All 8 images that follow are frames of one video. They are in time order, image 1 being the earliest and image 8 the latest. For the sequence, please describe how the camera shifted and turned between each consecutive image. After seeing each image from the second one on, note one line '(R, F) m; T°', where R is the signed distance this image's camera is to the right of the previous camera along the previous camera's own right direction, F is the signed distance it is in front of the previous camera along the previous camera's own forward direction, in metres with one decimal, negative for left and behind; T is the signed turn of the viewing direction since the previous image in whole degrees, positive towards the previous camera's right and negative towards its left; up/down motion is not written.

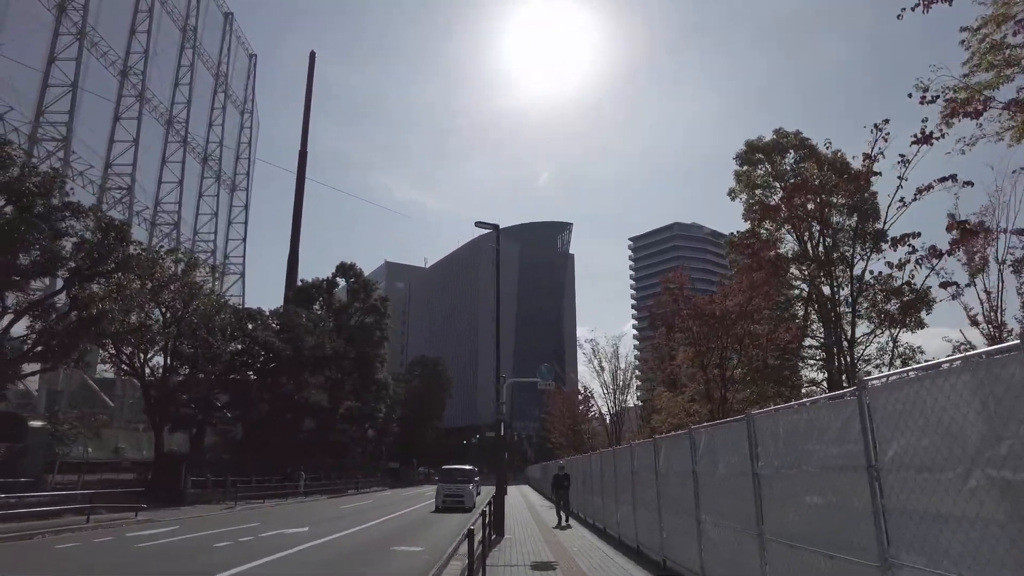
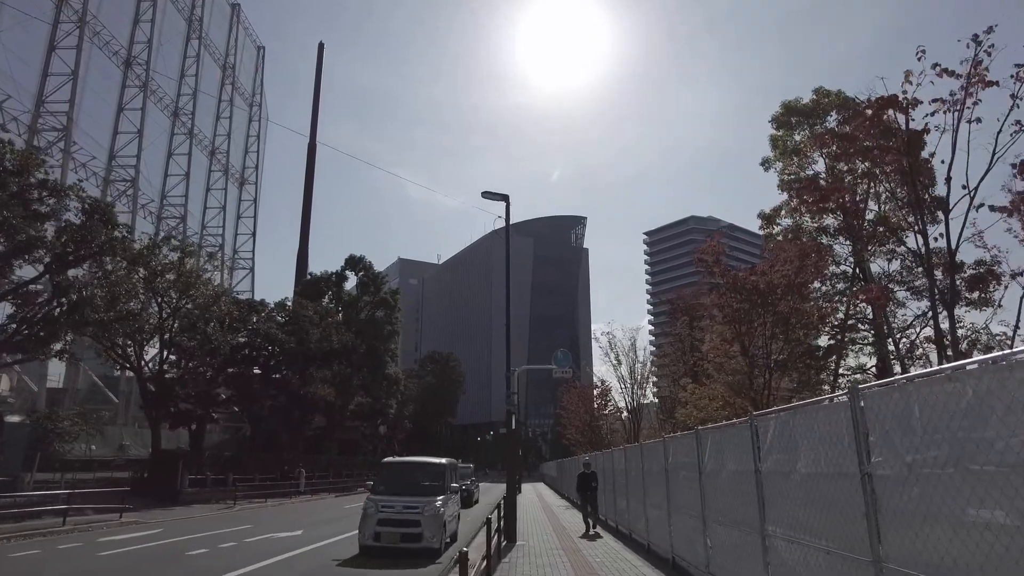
(0.0, +1.5) m; -1°
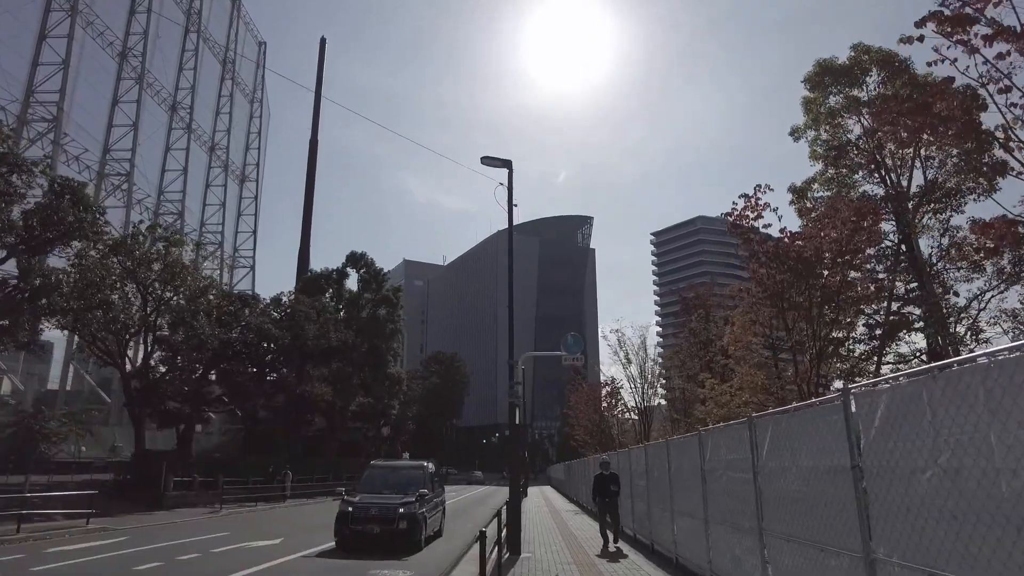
(0.0, +1.6) m; -1°
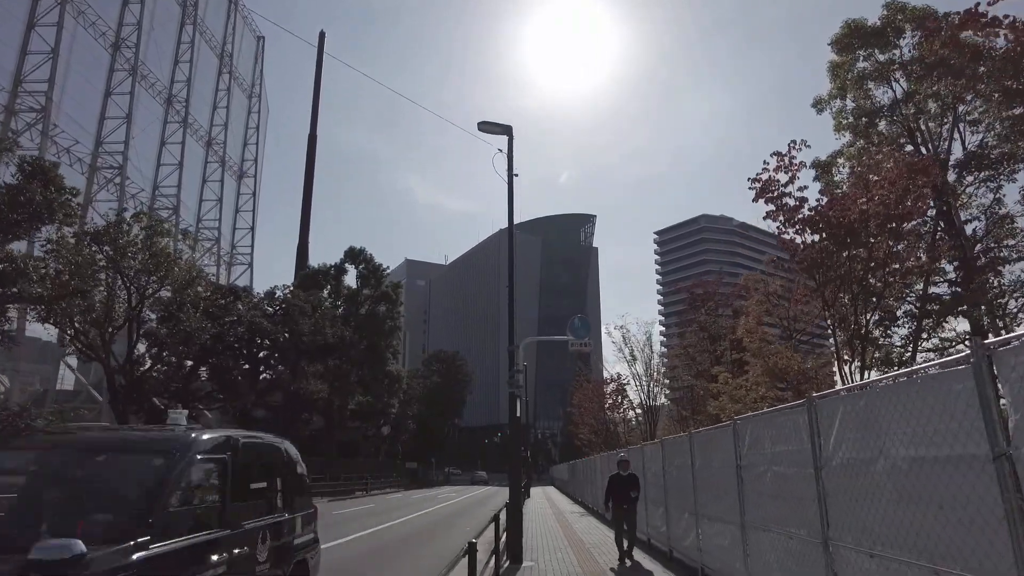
(0.0, +1.2) m; 0°
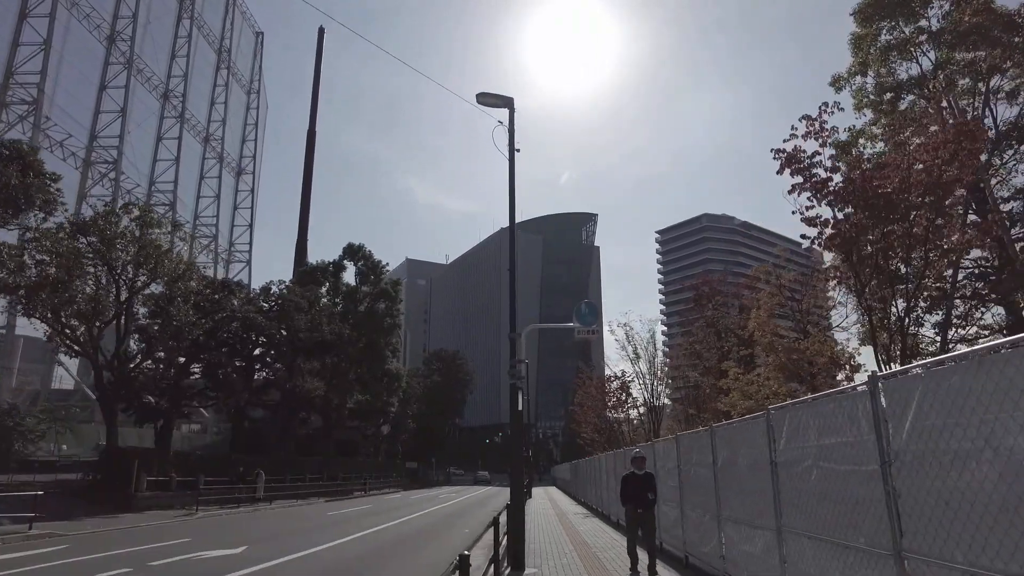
(0.0, +0.8) m; 0°
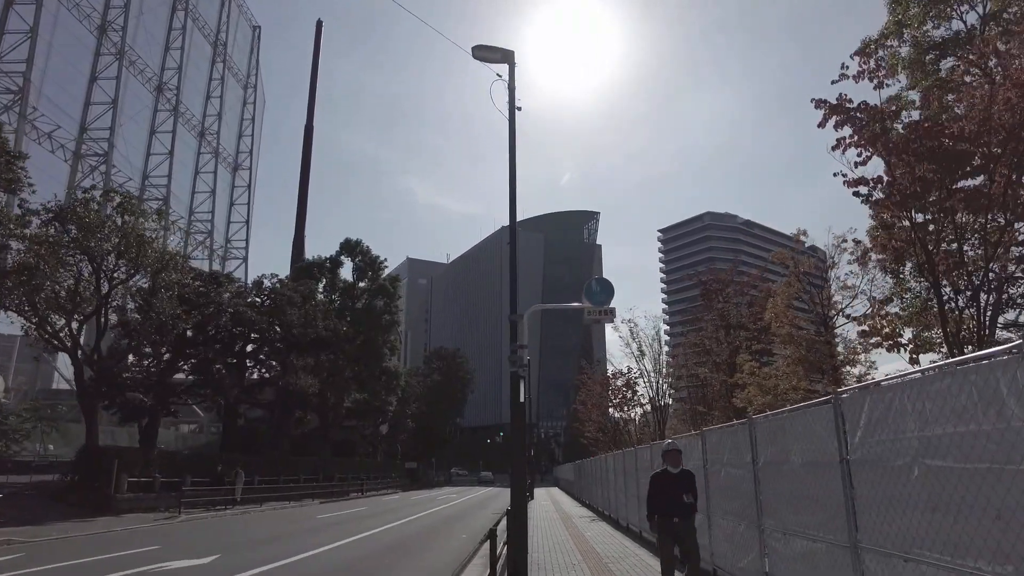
(0.0, +1.1) m; 0°
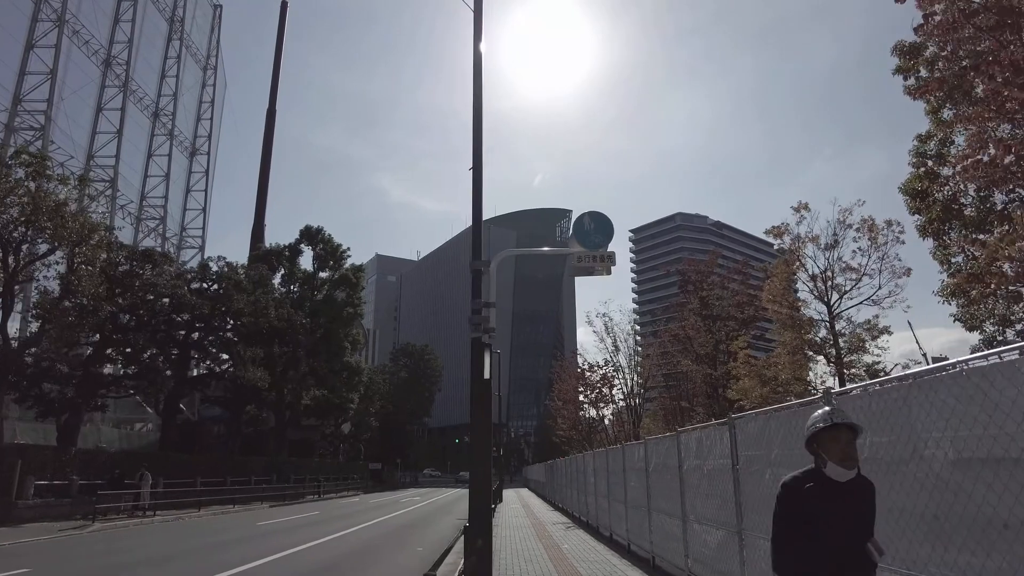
(+0.1, +2.1) m; +3°
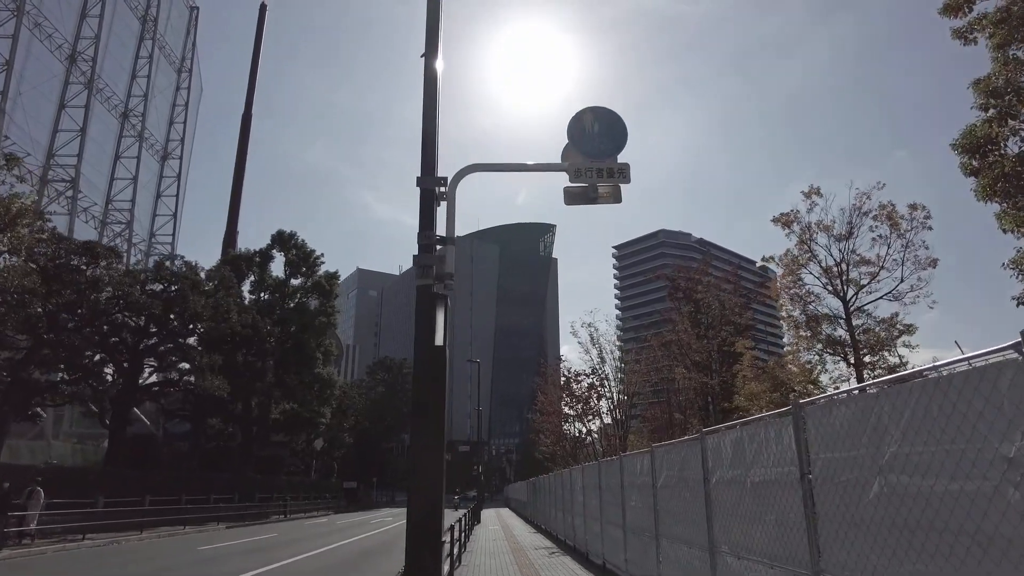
(+0.1, +1.8) m; +1°
